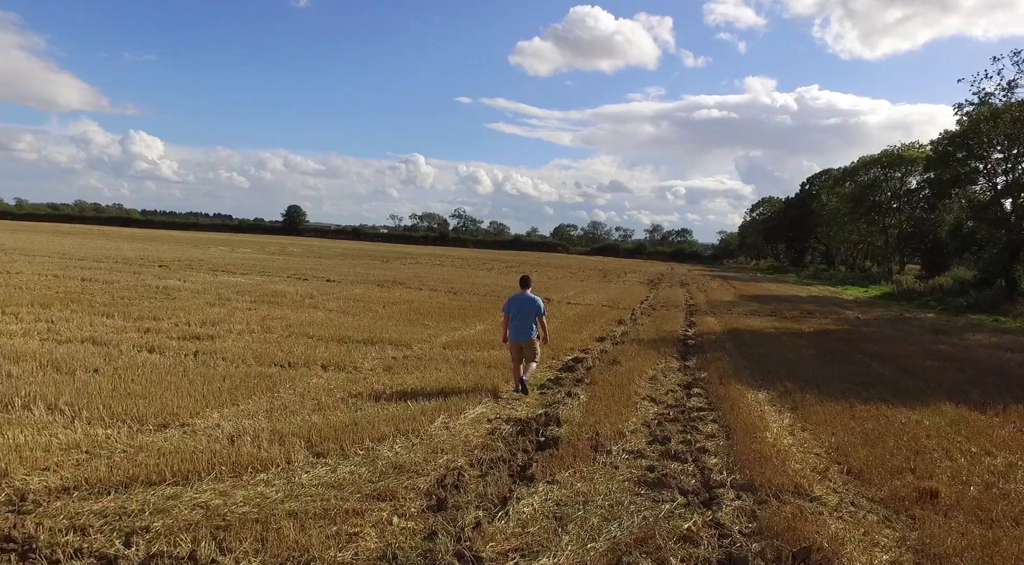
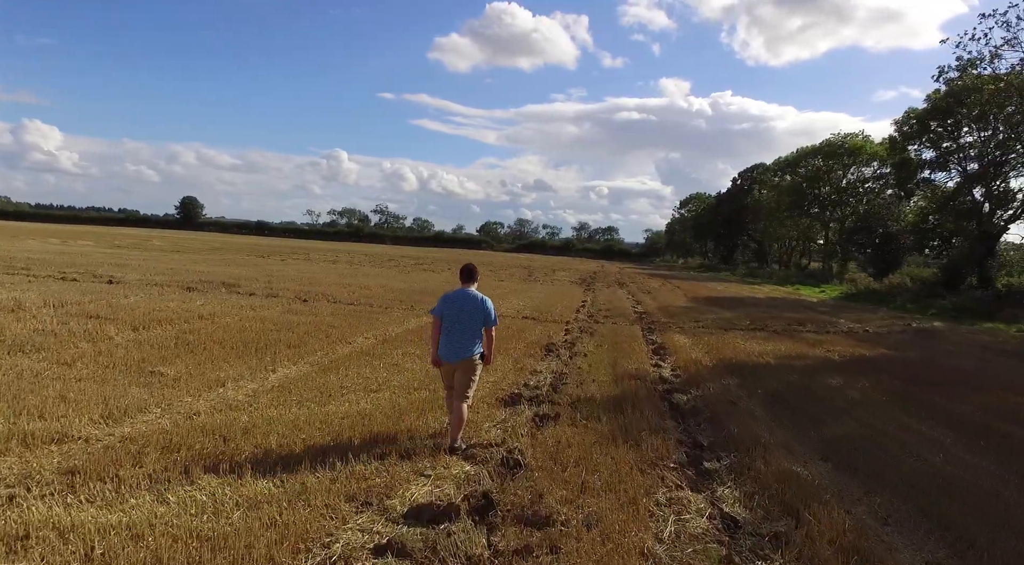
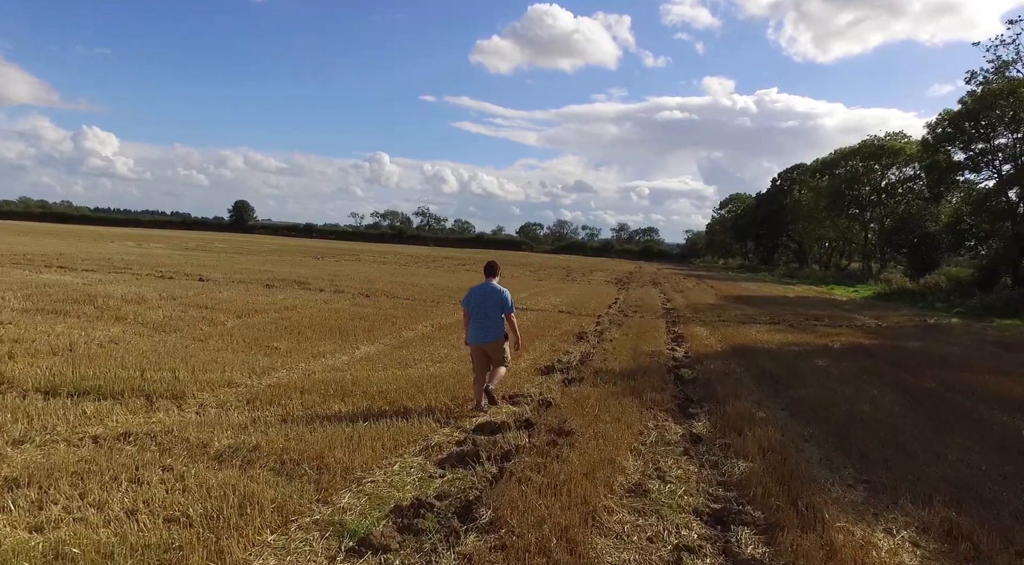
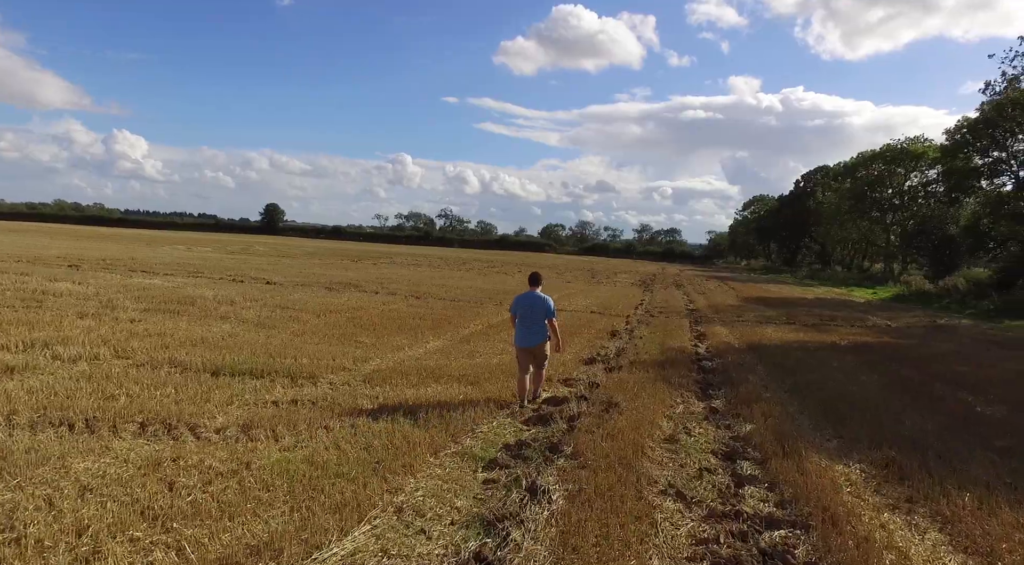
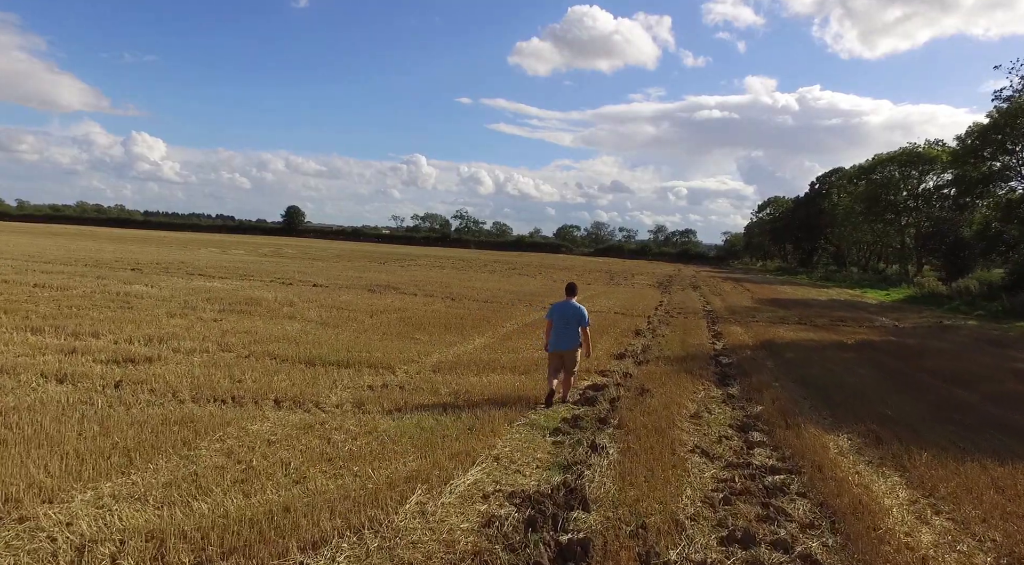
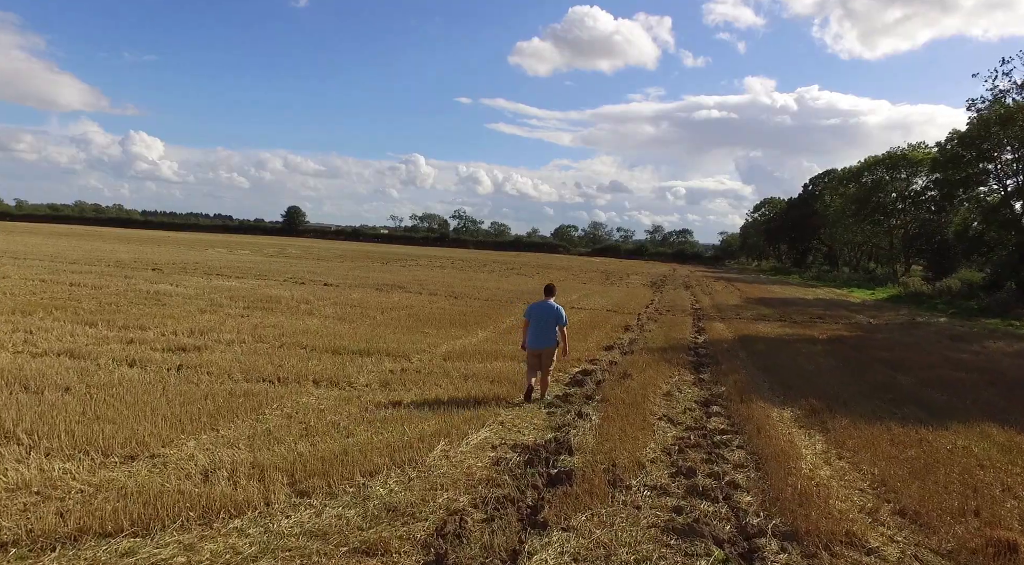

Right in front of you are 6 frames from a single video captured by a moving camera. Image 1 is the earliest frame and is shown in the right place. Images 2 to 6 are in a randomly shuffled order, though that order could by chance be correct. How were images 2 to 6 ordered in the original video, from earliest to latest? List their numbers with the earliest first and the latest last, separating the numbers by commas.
6, 5, 4, 3, 2
